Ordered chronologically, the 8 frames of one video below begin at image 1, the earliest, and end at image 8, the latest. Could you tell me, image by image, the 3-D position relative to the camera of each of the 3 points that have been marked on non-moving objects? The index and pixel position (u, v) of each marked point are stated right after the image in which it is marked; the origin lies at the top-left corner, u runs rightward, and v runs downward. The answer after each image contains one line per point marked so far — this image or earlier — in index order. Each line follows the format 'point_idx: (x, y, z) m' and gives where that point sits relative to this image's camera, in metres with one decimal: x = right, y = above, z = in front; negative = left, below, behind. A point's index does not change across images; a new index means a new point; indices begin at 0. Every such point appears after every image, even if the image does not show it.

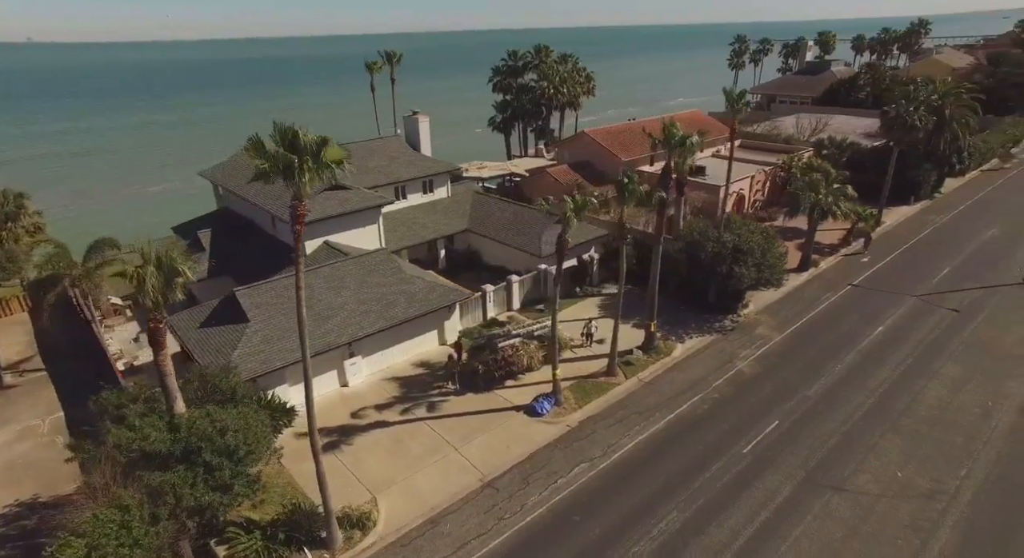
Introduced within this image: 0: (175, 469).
0: (-9.4, -5.4, +18.0) m
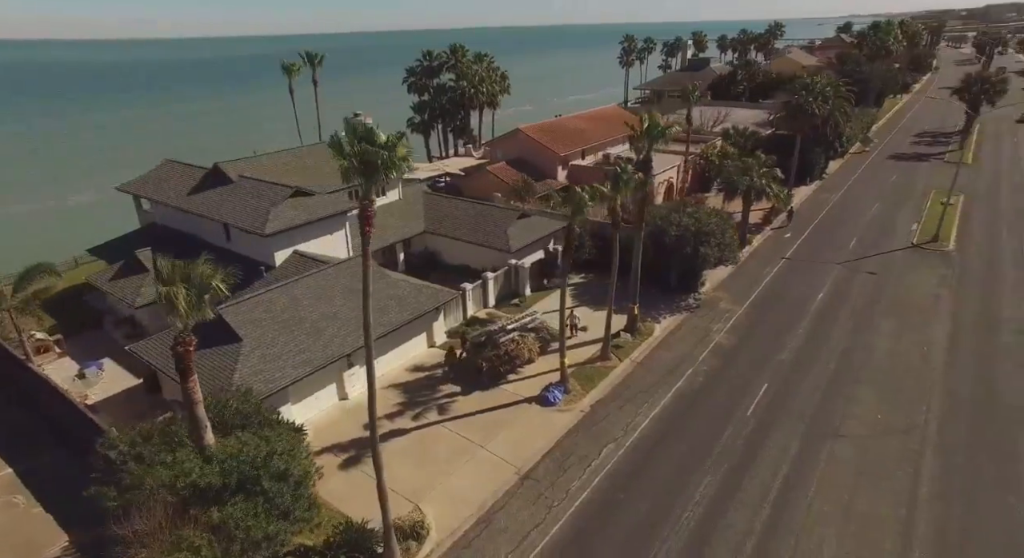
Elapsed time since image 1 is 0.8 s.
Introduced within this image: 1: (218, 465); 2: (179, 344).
0: (-7.2, -5.8, +16.8) m
1: (-8.0, -5.3, +17.8) m
2: (-9.0, -1.8, +17.8) m
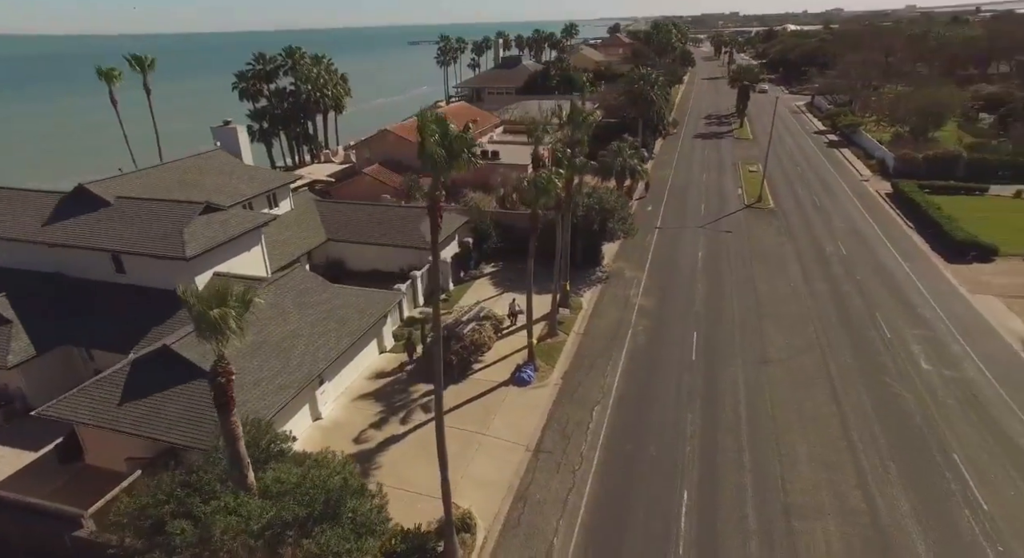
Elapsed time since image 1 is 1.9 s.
0: (-4.6, -6.1, +15.7) m
1: (-5.7, -5.7, +16.4) m
2: (-7.1, -2.4, +16.0) m
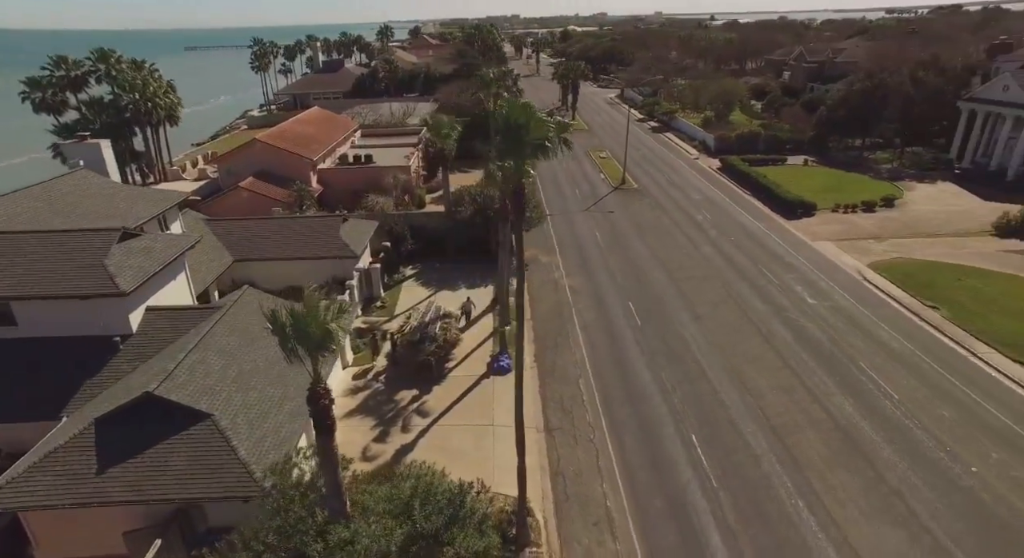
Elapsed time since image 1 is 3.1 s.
0: (-1.3, -6.1, +15.3) m
1: (-2.7, -5.8, +15.6) m
2: (-4.2, -2.7, +14.7) m
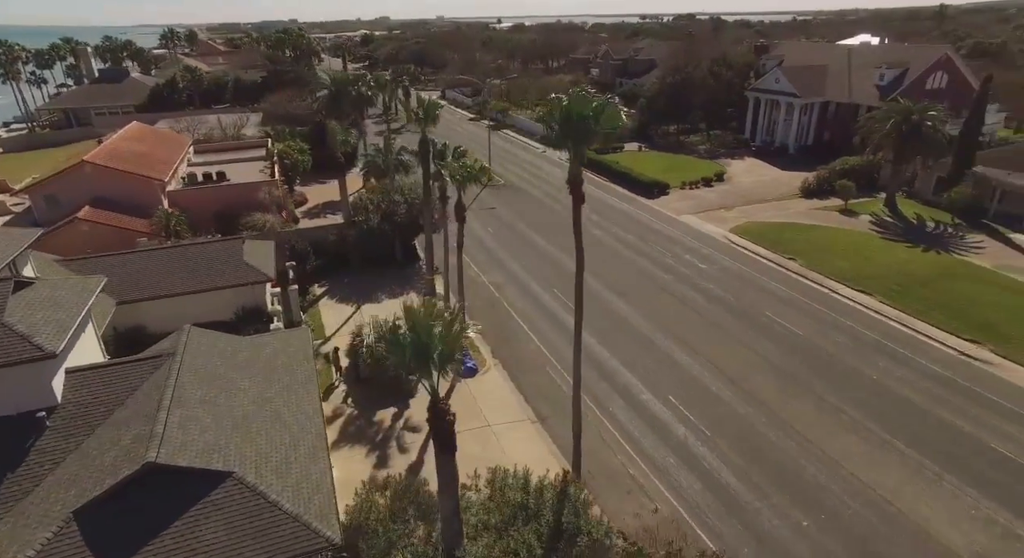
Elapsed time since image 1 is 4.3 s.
0: (+1.7, -5.8, +15.4) m
1: (+0.3, -5.8, +15.2) m
2: (-1.4, -2.9, +13.8) m
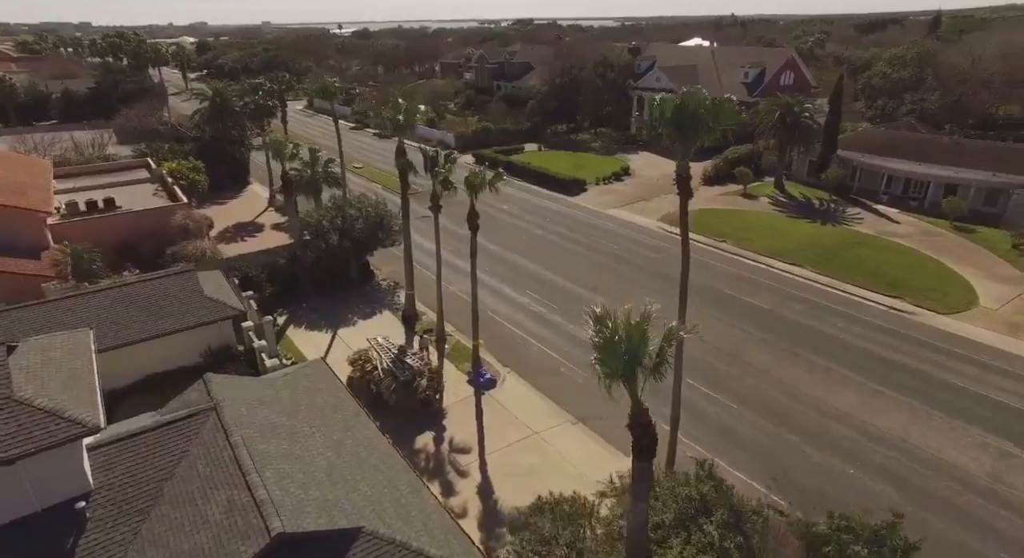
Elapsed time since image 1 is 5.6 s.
0: (+5.7, -5.6, +15.9) m
1: (+4.4, -5.6, +15.3) m
2: (+2.9, -2.9, +13.5) m
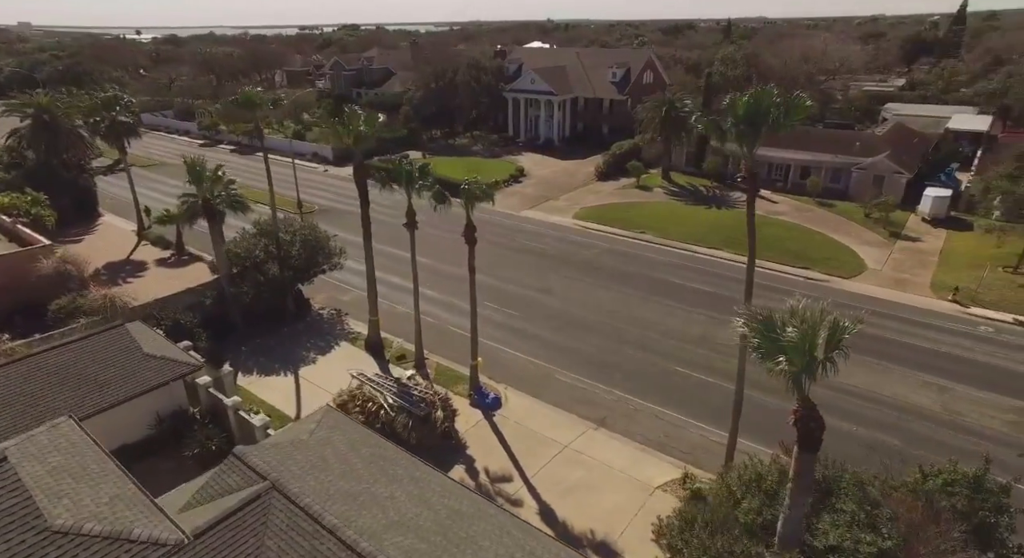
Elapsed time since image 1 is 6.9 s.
0: (+8.7, -5.1, +16.4) m
1: (+7.6, -5.3, +15.6) m
2: (+6.4, -2.7, +13.4) m
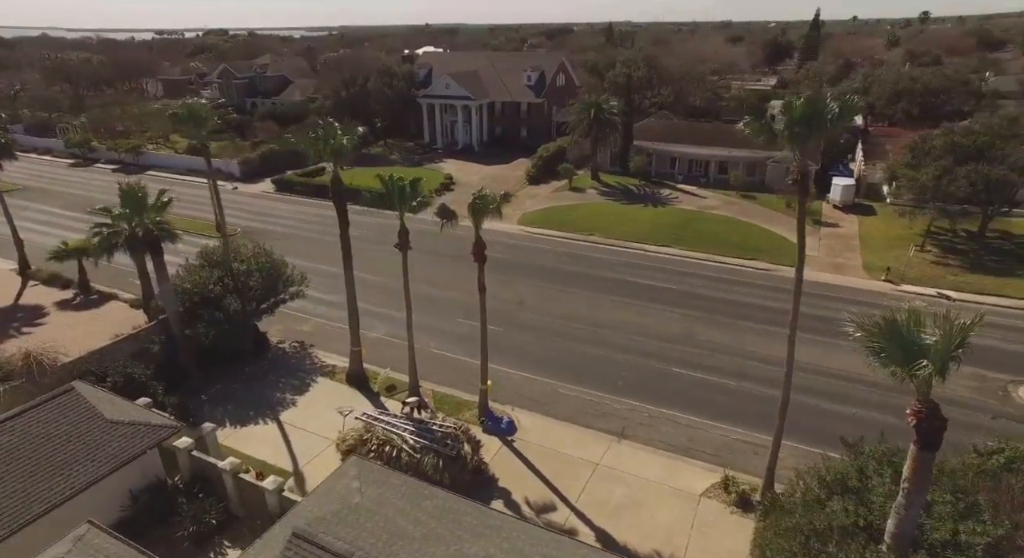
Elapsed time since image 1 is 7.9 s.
0: (+10.7, -4.8, +16.6) m
1: (+9.8, -5.1, +15.6) m
2: (+8.8, -2.6, +13.3) m
